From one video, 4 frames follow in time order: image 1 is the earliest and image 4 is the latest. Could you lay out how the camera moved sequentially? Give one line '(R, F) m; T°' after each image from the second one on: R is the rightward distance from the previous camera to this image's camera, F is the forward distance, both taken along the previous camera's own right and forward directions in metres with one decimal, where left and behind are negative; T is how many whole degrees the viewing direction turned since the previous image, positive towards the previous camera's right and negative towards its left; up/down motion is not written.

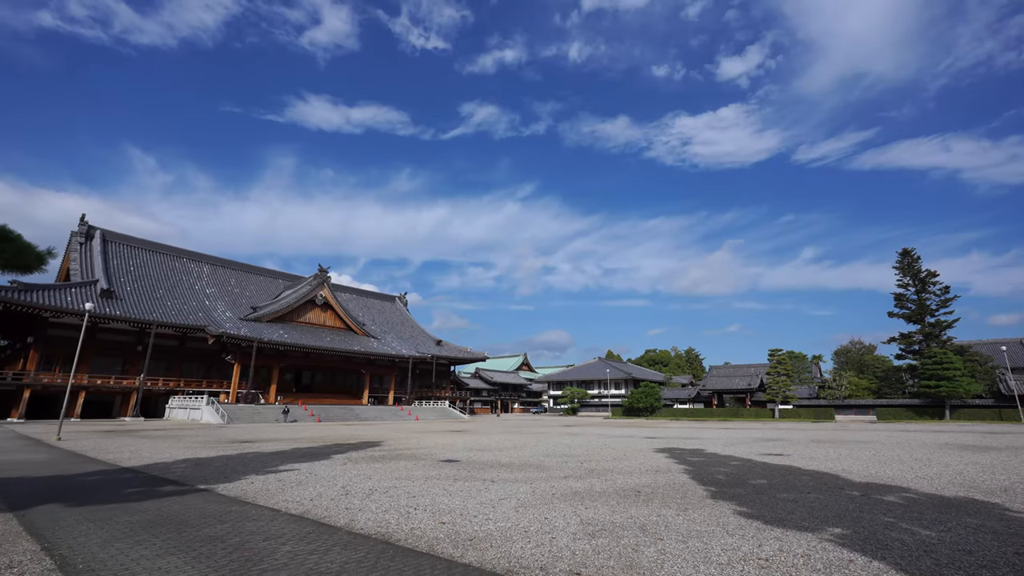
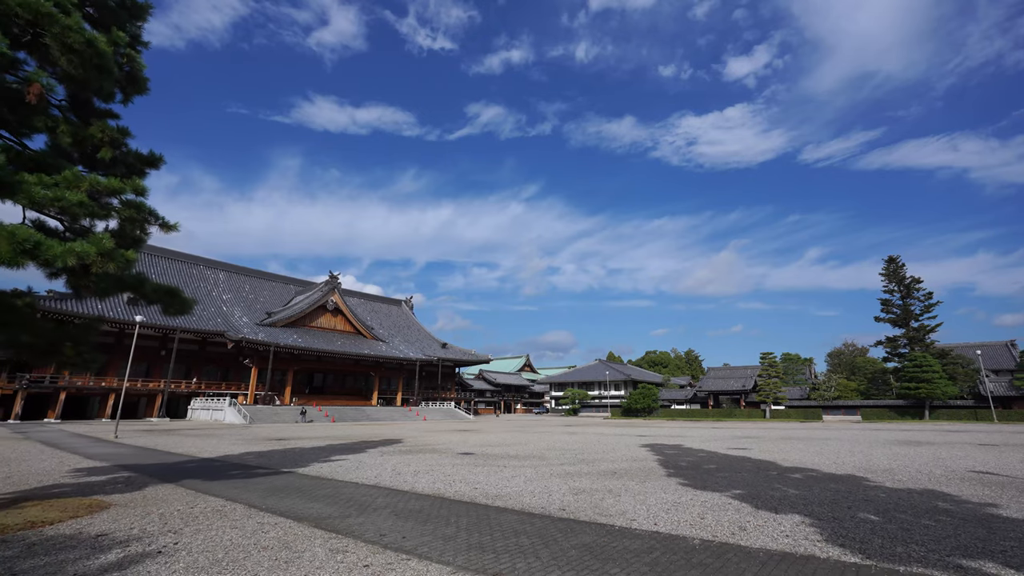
(-0.1, -2.3) m; 0°
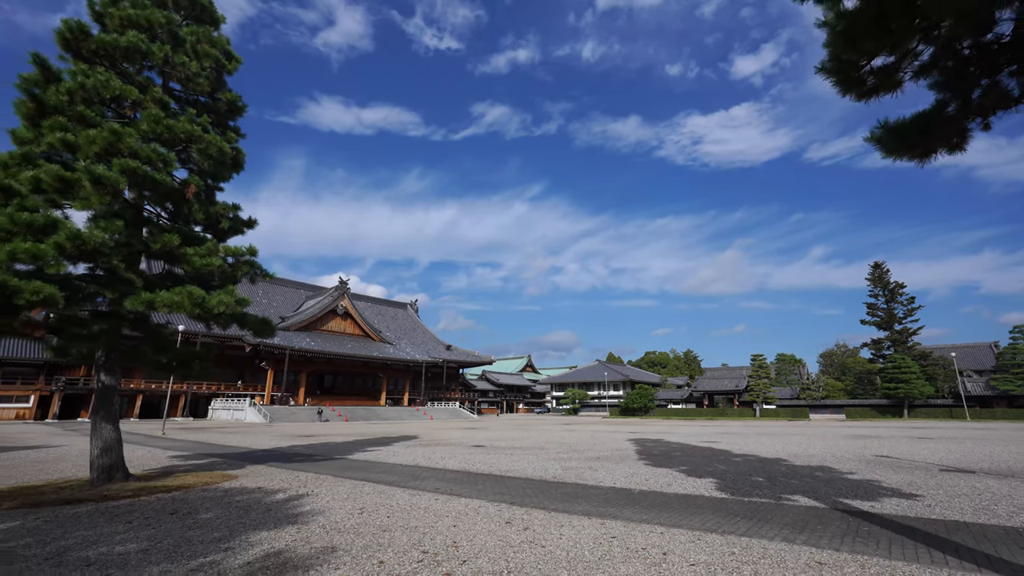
(-0.1, -2.5) m; 0°
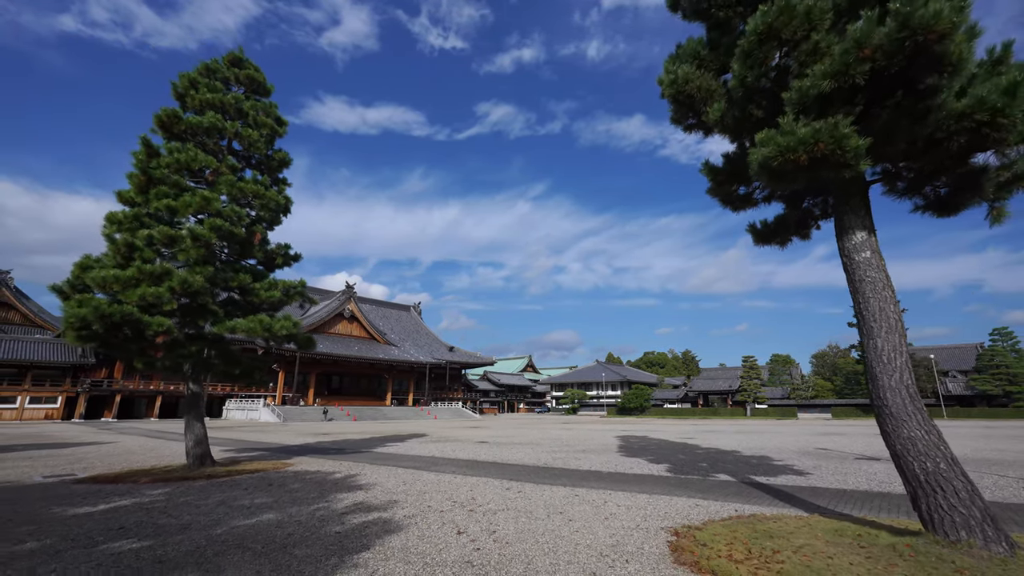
(+0.1, -2.1) m; 0°
